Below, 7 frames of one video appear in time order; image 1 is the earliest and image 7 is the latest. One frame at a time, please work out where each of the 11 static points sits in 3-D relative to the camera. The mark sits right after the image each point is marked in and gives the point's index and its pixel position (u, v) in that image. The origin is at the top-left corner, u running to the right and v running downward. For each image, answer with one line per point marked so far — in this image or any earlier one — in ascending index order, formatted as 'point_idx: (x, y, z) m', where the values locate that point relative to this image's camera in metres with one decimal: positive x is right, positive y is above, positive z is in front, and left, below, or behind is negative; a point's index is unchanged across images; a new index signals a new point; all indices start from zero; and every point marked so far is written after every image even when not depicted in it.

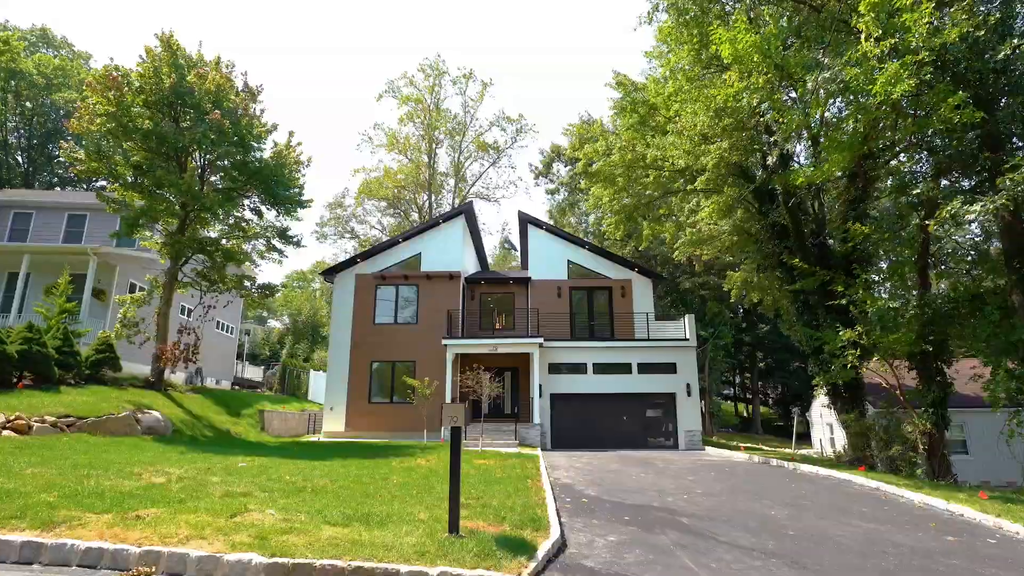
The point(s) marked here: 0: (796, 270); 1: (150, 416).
0: (+10.1, +0.7, +18.2) m
1: (-10.7, -3.8, +15.2) m
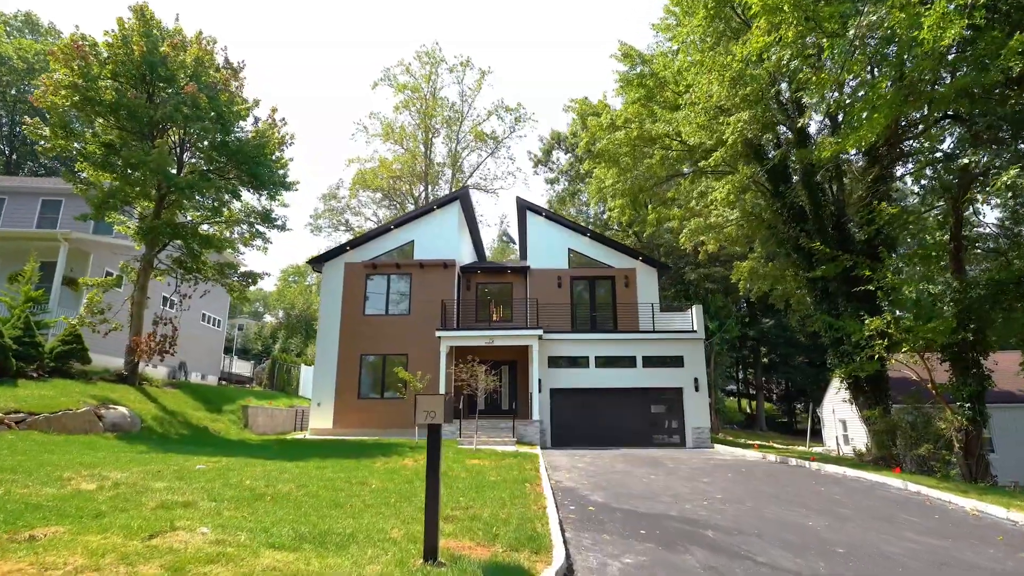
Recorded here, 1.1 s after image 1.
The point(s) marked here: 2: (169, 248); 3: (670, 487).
0: (+10.0, +1.1, +17.0) m
1: (-10.8, -3.3, +14.0) m
2: (-13.3, +1.6, +20.0) m
3: (+3.0, -3.8, +10.0) m
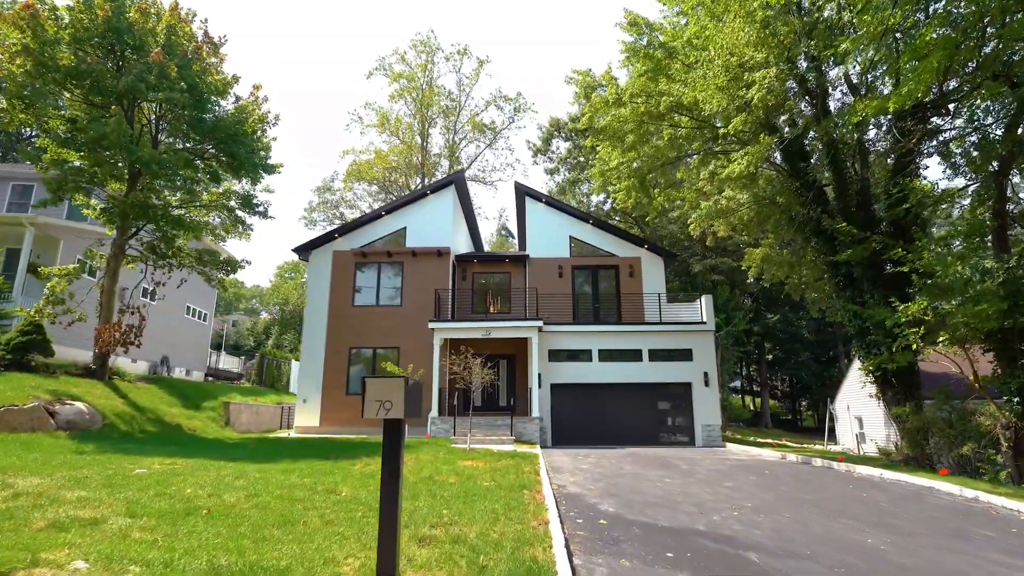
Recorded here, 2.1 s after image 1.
0: (+9.9, +1.5, +15.7) m
1: (-10.9, -2.9, +12.7) m
2: (-13.4, +2.0, +18.7) m
3: (+3.0, -3.4, +8.7) m
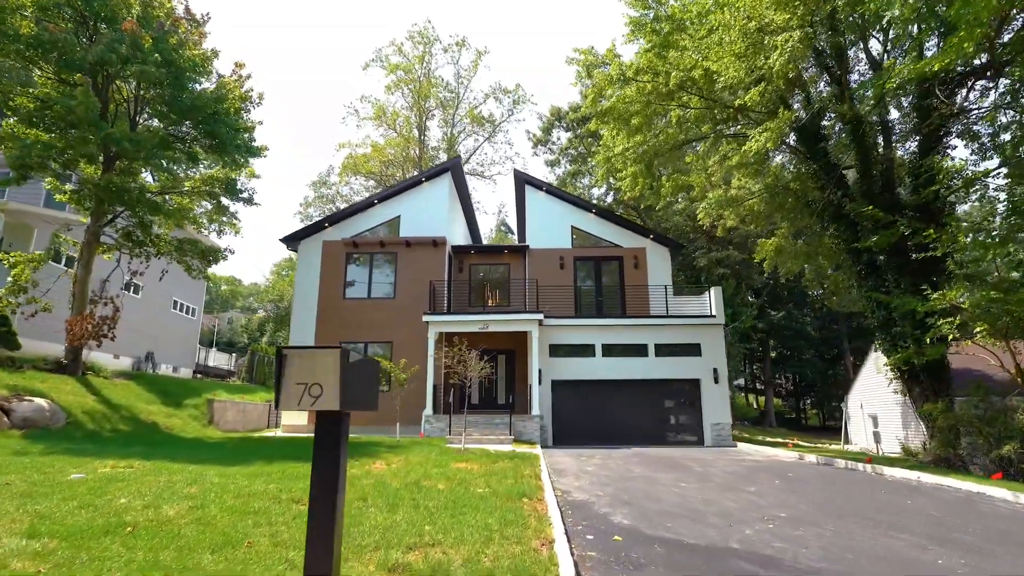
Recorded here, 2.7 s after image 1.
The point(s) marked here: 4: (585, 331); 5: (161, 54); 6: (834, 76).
0: (+9.9, +1.8, +14.7) m
1: (-10.9, -2.6, +11.6) m
2: (-13.4, +2.4, +17.6) m
3: (+2.9, -3.1, +7.6) m
4: (+2.8, -1.6, +19.5) m
5: (-10.3, +6.9, +15.2) m
6: (+9.6, +6.3, +15.3) m
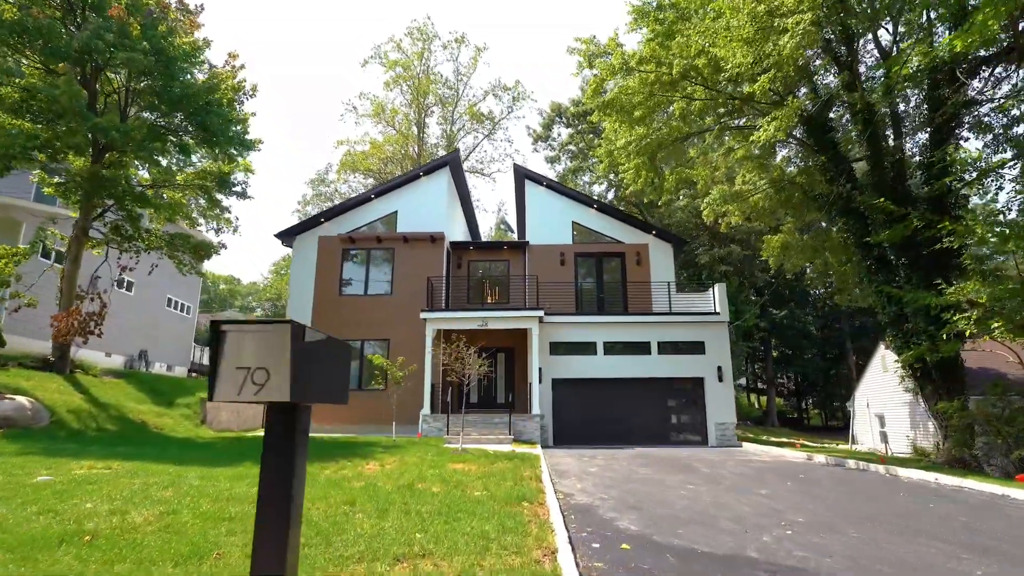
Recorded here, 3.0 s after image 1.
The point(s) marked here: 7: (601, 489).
0: (+9.9, +2.0, +14.2) m
1: (-10.9, -2.5, +11.2) m
2: (-13.4, +2.5, +17.2) m
3: (+2.9, -3.0, +7.2) m
4: (+2.7, -1.5, +19.0) m
5: (-10.4, +7.0, +14.8) m
6: (+9.6, +6.4, +14.9) m
7: (+1.4, -3.2, +8.2) m
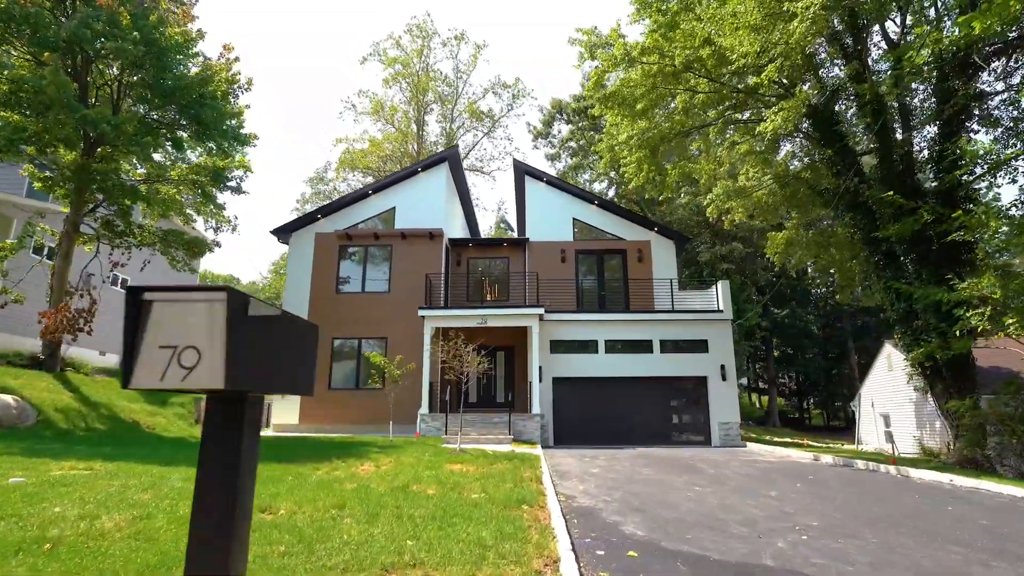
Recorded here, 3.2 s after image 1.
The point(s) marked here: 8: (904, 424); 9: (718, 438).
0: (+9.9, +2.1, +13.9) m
1: (-10.9, -2.4, +10.9) m
2: (-13.4, +2.6, +16.8) m
3: (+2.9, -2.9, +6.9) m
4: (+2.7, -1.4, +18.7) m
5: (-10.4, +7.1, +14.5) m
6: (+9.5, +6.5, +14.6) m
7: (+1.4, -3.1, +7.8) m
8: (+14.6, -5.1, +19.2) m
9: (+7.1, -5.2, +17.9) m
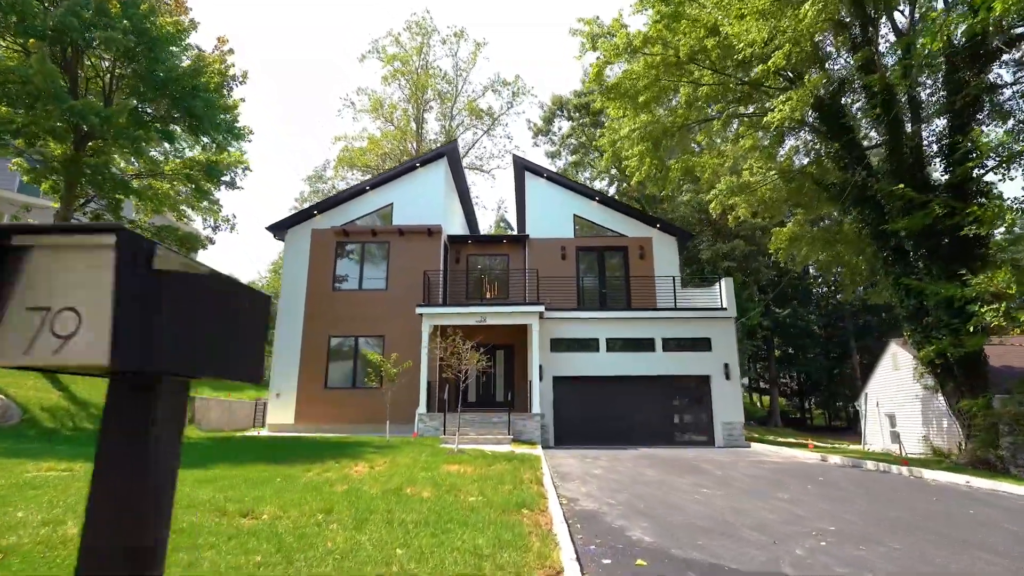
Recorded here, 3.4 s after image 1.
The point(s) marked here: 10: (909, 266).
0: (+9.9, +2.1, +13.6) m
1: (-10.9, -2.3, +10.5) m
2: (-13.4, +2.7, +16.5) m
3: (+2.9, -2.8, +6.5) m
4: (+2.7, -1.3, +18.4) m
5: (-10.4, +7.2, +14.1) m
6: (+9.5, +6.6, +14.2) m
7: (+1.4, -3.0, +7.5) m
8: (+14.5, -5.0, +18.9) m
9: (+7.1, -5.1, +17.6) m
10: (+10.3, +0.6, +13.4) m
